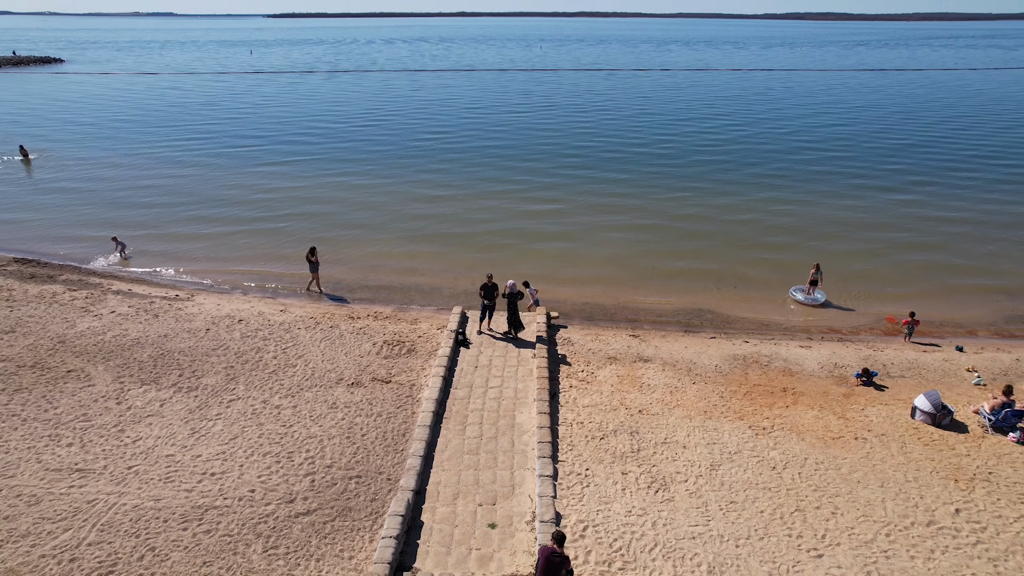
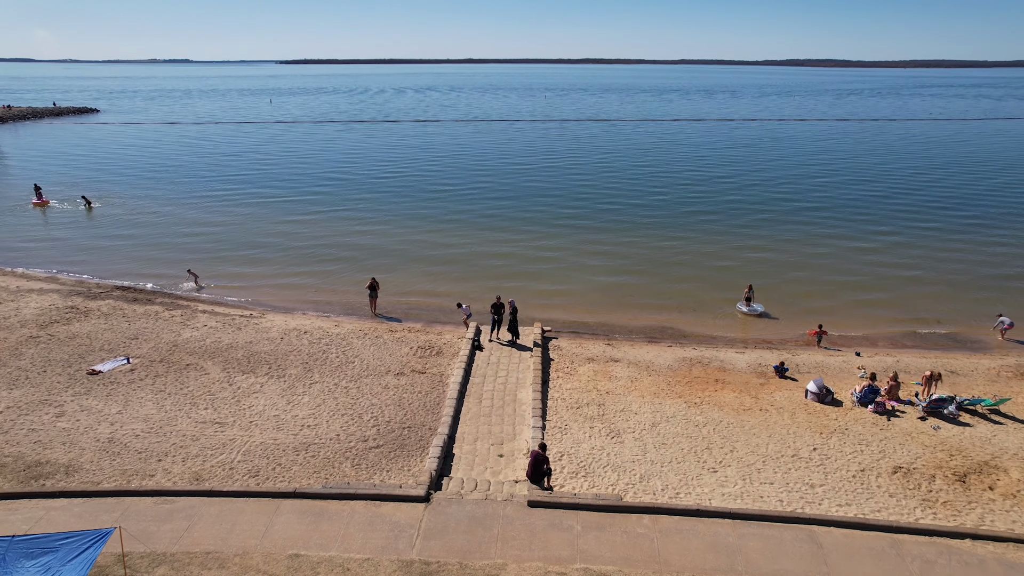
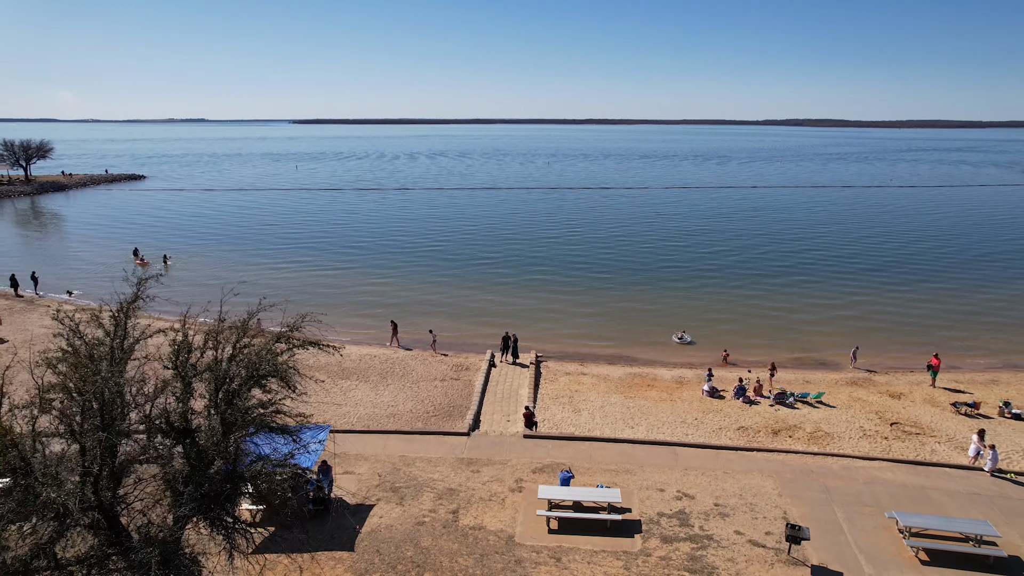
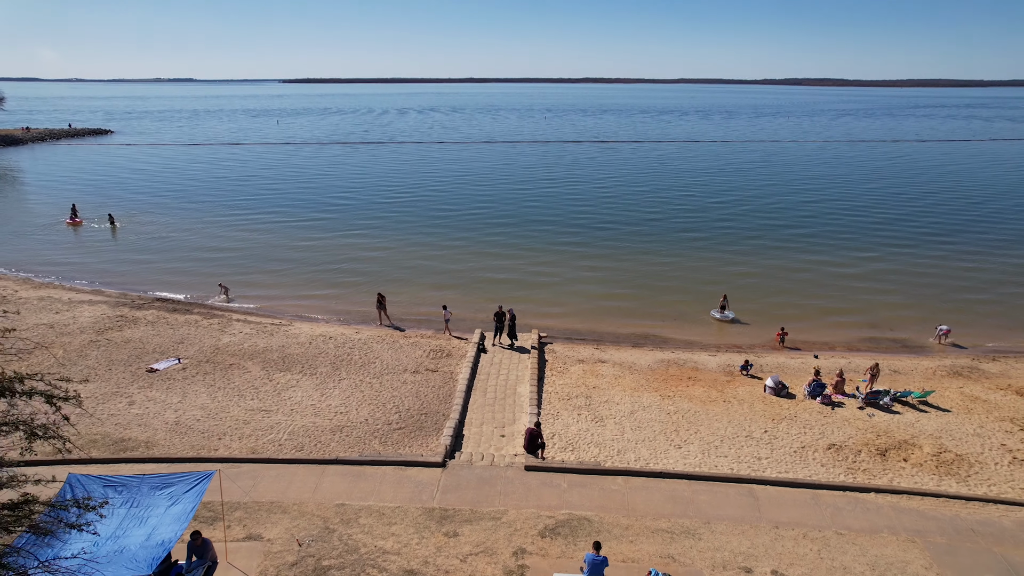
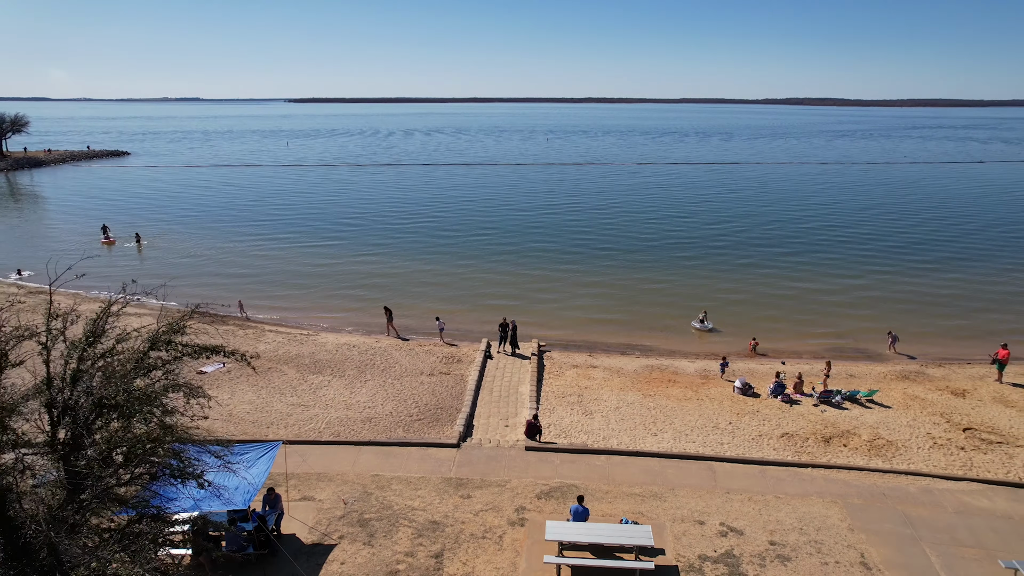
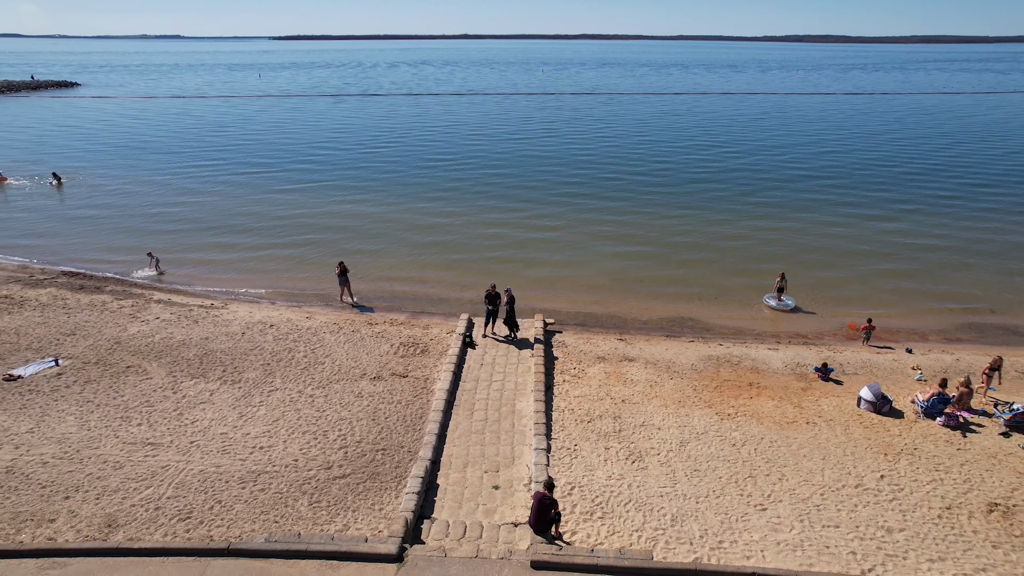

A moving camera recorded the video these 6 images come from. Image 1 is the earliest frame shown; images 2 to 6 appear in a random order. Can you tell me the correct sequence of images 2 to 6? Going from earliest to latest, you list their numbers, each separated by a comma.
6, 2, 4, 5, 3
